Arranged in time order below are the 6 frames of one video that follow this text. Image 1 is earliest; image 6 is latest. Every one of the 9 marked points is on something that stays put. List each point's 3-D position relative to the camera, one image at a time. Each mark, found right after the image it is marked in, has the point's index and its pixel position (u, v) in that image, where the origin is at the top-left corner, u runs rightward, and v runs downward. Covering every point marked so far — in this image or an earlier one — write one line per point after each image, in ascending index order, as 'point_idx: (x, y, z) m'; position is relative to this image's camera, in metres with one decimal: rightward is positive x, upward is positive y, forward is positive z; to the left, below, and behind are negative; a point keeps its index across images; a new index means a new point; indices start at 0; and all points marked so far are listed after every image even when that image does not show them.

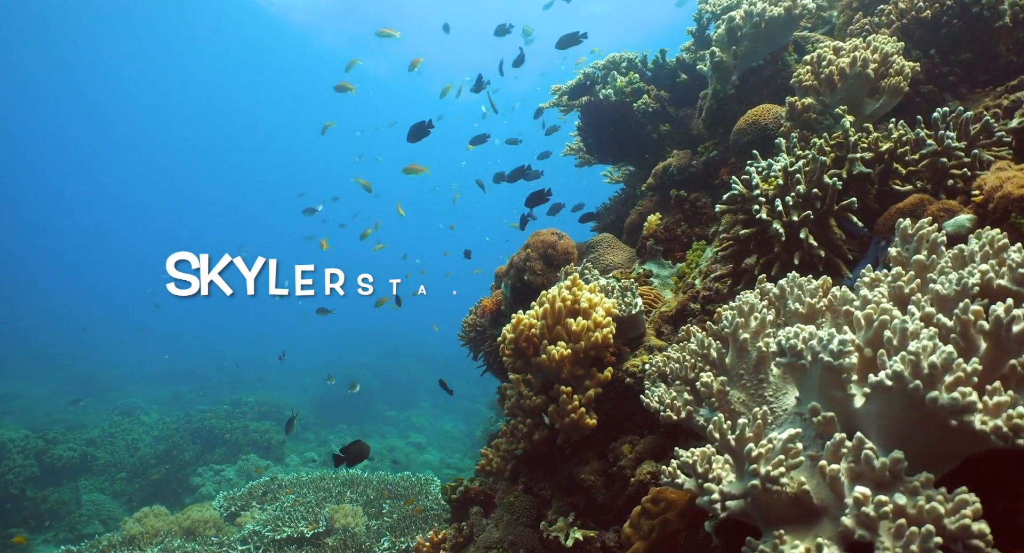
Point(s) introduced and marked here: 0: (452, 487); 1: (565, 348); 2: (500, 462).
0: (-0.7, -2.6, +7.3) m
1: (+0.5, -0.6, +5.1) m
2: (-0.1, -1.8, +5.6) m
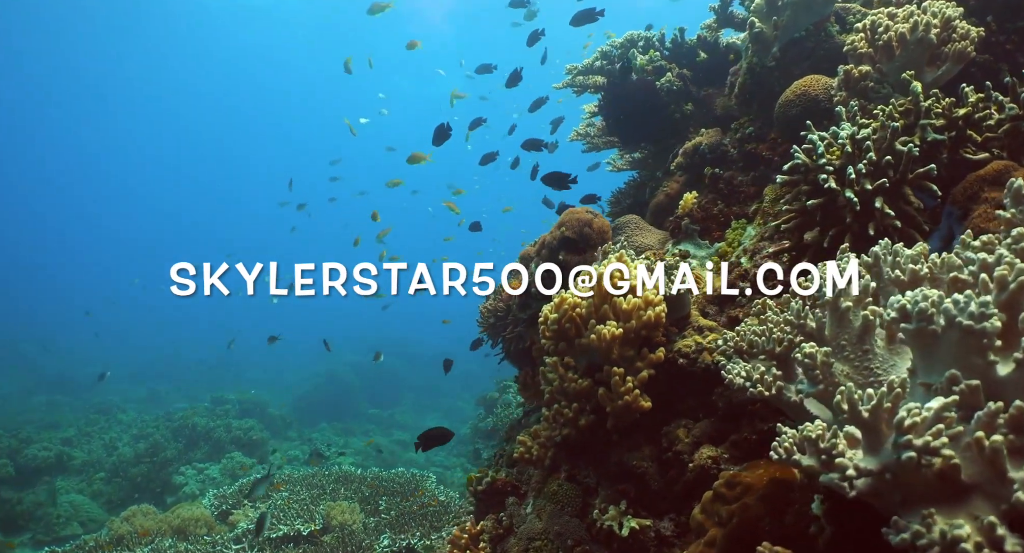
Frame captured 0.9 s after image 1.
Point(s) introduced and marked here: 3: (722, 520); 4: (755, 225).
0: (-0.4, -2.4, +7.1) m
1: (+0.9, -0.4, +4.8) m
2: (+0.2, -1.6, +5.4) m
3: (+1.3, -1.5, +3.6) m
4: (+2.3, +0.5, +5.7) m
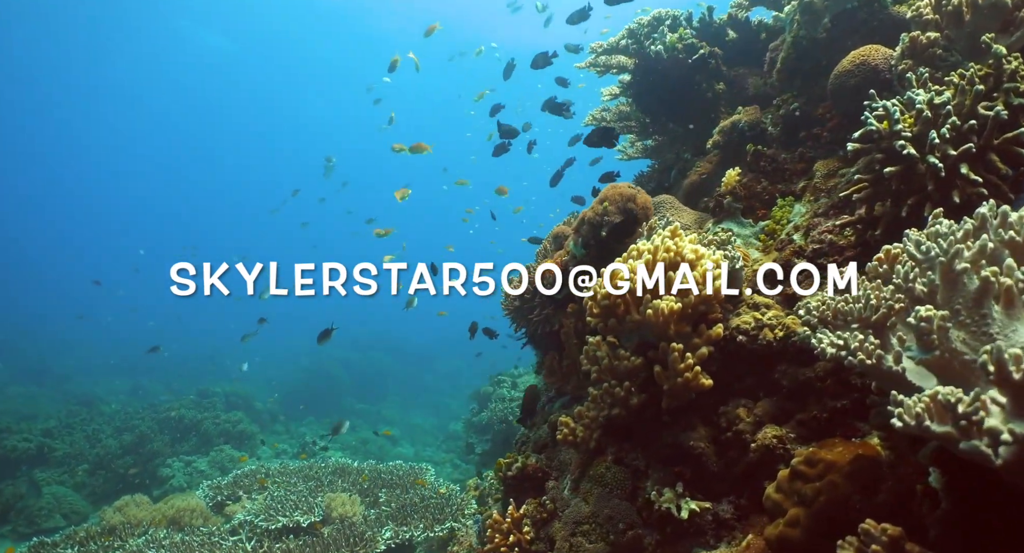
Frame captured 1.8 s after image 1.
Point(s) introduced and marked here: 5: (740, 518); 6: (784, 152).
0: (-0.1, -2.2, +6.8) m
1: (+1.3, -0.2, +4.6) m
2: (+0.6, -1.4, +5.2) m
3: (+1.7, -1.3, +3.4) m
4: (+2.7, +0.7, +5.6) m
5: (+1.6, -1.7, +4.2) m
6: (+2.9, +1.3, +6.2) m
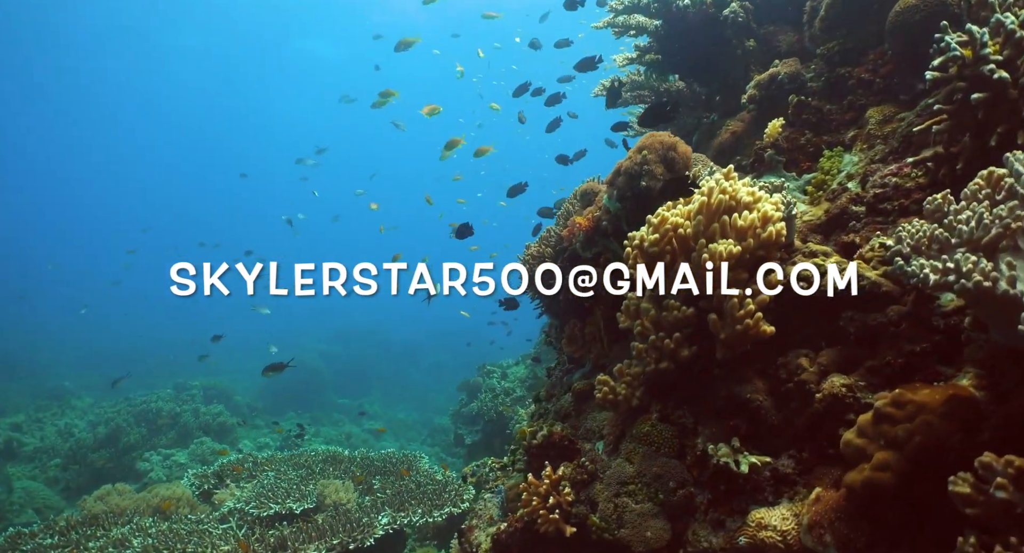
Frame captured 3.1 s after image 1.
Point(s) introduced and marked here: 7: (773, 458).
0: (+0.2, -1.7, +6.5) m
1: (+1.6, +0.2, +4.3) m
2: (+0.9, -0.9, +4.9) m
3: (+2.0, -0.9, +3.1) m
4: (+3.1, +1.1, +5.3) m
5: (+2.0, -1.3, +4.0) m
6: (+3.2, +1.7, +5.9) m
7: (+1.8, -1.3, +4.1) m
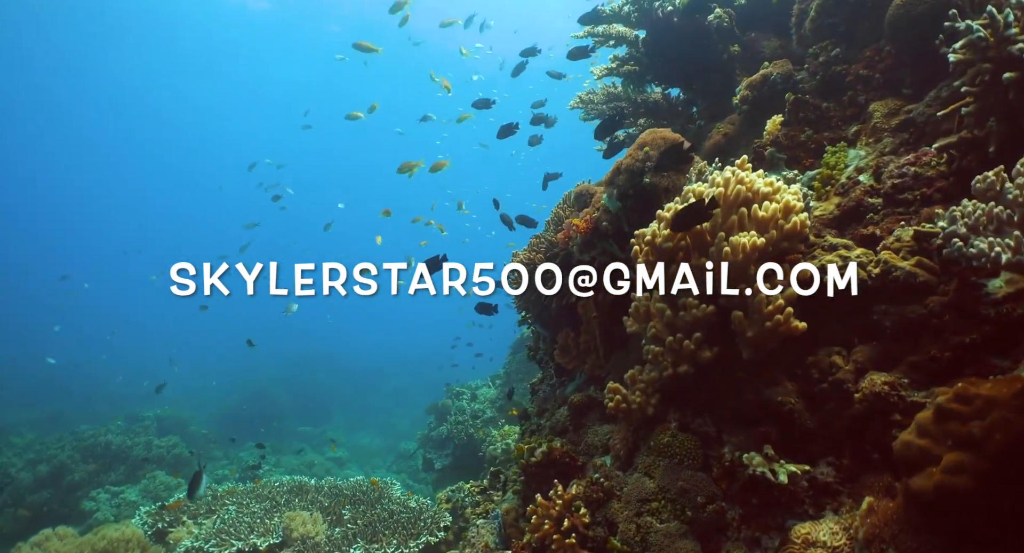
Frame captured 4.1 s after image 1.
0: (+0.1, -1.8, +6.1) m
1: (+1.7, +0.3, +4.0) m
2: (+1.0, -0.9, +4.5) m
3: (+2.2, -0.8, +2.8) m
4: (+3.0, +1.1, +5.1) m
5: (+2.1, -1.3, +3.6) m
6: (+3.1, +1.7, +5.8) m
7: (+1.9, -1.2, +3.8) m
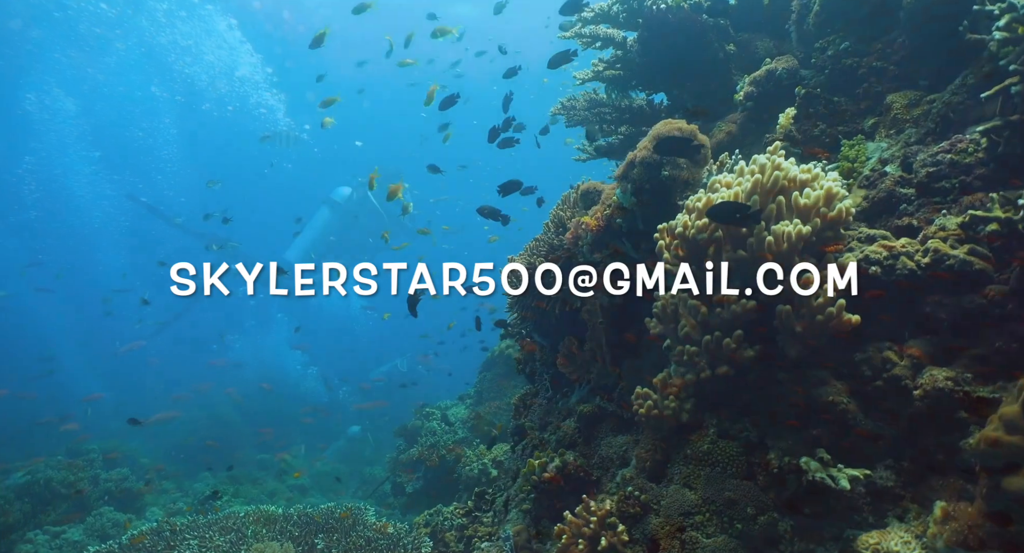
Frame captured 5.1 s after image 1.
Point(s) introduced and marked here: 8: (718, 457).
0: (+0.2, -1.8, +5.7) m
1: (+1.8, +0.3, +3.8) m
2: (+1.1, -0.9, +4.2) m
3: (+2.4, -0.7, +2.6) m
4: (+3.1, +1.2, +5.0) m
5: (+2.3, -1.2, +3.4) m
6: (+3.1, +1.7, +5.7) m
7: (+2.1, -1.1, +3.5) m
8: (+1.4, -1.2, +3.9) m
